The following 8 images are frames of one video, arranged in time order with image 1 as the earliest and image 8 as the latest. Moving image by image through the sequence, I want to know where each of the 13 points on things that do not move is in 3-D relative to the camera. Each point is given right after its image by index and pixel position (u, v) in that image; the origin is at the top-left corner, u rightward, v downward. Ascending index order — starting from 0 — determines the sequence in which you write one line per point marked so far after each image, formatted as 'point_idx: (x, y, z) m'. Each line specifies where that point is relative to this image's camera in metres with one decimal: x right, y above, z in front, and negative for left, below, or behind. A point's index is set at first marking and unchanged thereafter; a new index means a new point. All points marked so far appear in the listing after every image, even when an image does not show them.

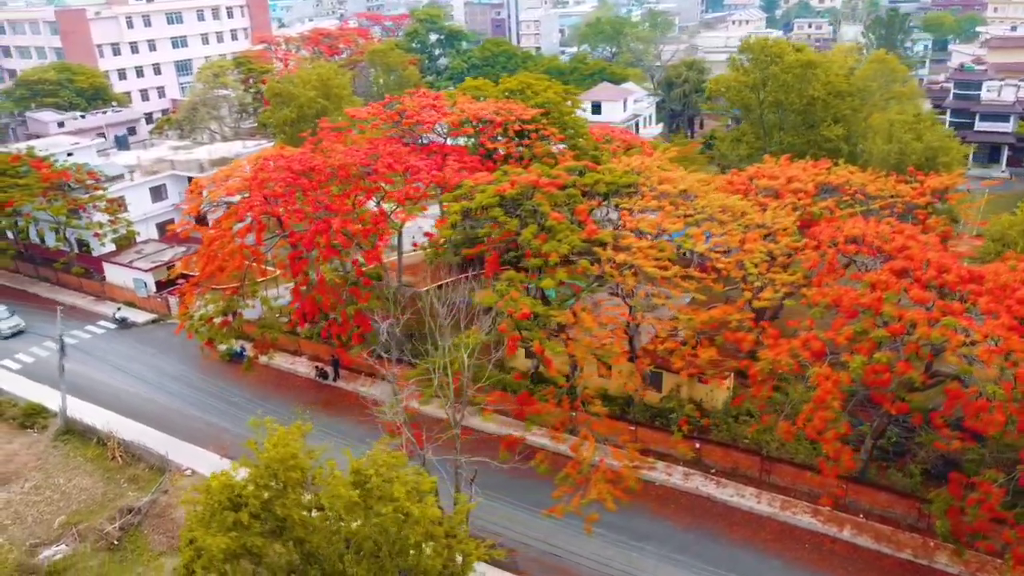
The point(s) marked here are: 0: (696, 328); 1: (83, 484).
0: (+3.2, -0.7, +13.9) m
1: (-9.3, -4.3, +17.9) m
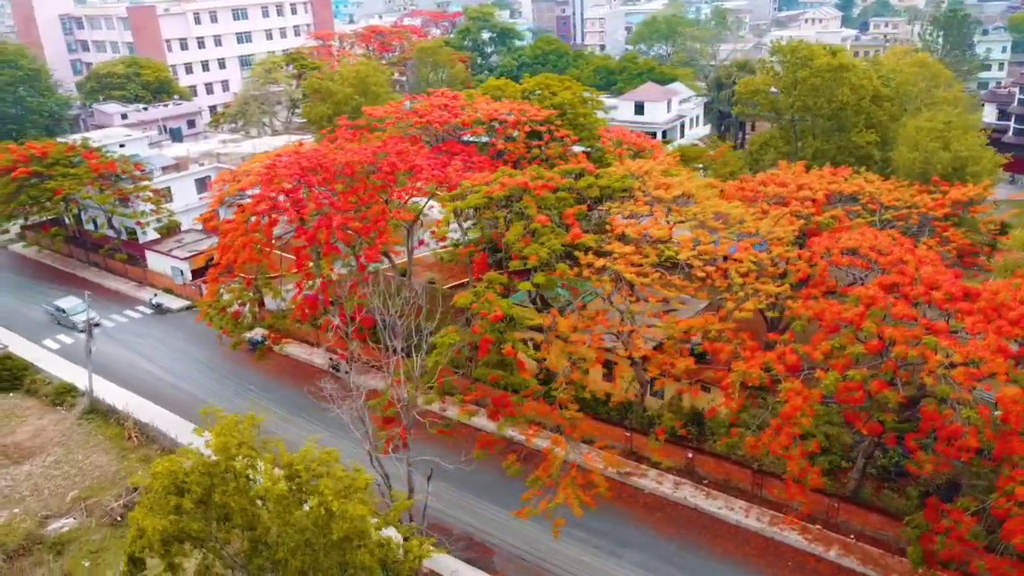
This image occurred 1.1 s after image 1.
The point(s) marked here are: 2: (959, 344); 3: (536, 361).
0: (+2.7, -0.8, +13.7) m
1: (-9.4, -4.0, +18.8) m
2: (+6.5, -0.8, +11.9) m
3: (+0.4, -1.3, +14.1) m
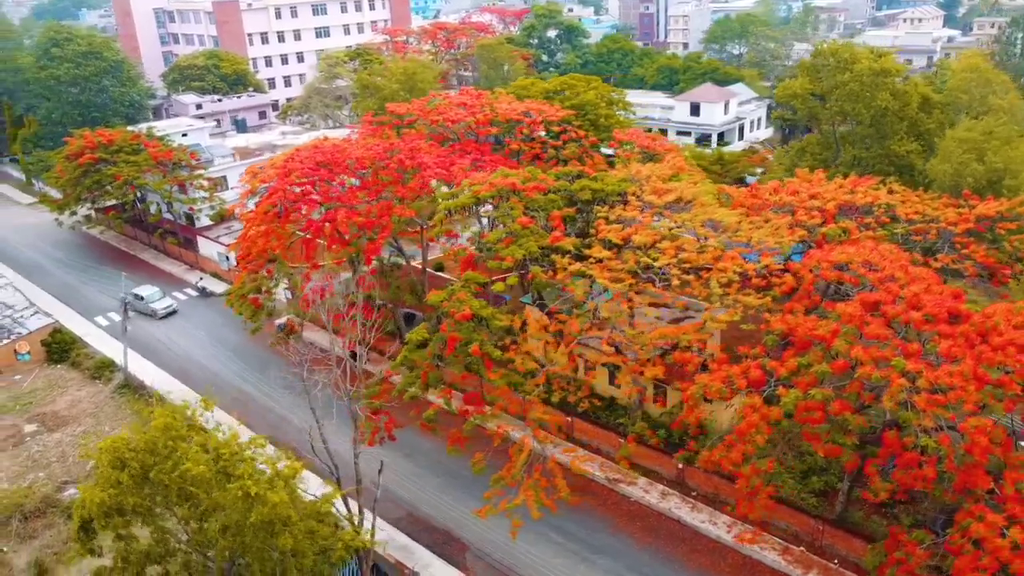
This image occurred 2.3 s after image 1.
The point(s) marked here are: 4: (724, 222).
0: (+2.2, -1.0, +13.5) m
1: (-9.5, -3.5, +19.9) m
2: (+5.8, -1.1, +11.3) m
3: (-0.1, -1.3, +14.1) m
4: (+3.9, +1.2, +15.2) m
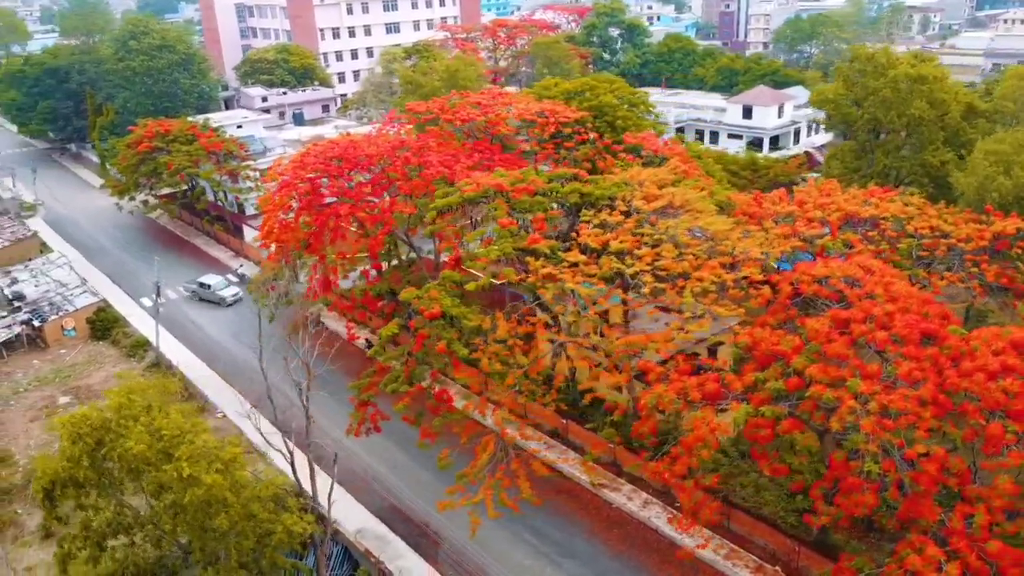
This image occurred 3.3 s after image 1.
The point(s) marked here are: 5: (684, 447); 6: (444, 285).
0: (+1.7, -1.1, +13.4) m
1: (-9.4, -3.1, +21.0) m
2: (+5.0, -1.4, +10.8) m
3: (-0.6, -1.3, +14.2) m
4: (+3.6, +1.1, +14.9) m
5: (+2.4, -2.2, +11.5) m
6: (-1.2, +0.1, +14.3) m
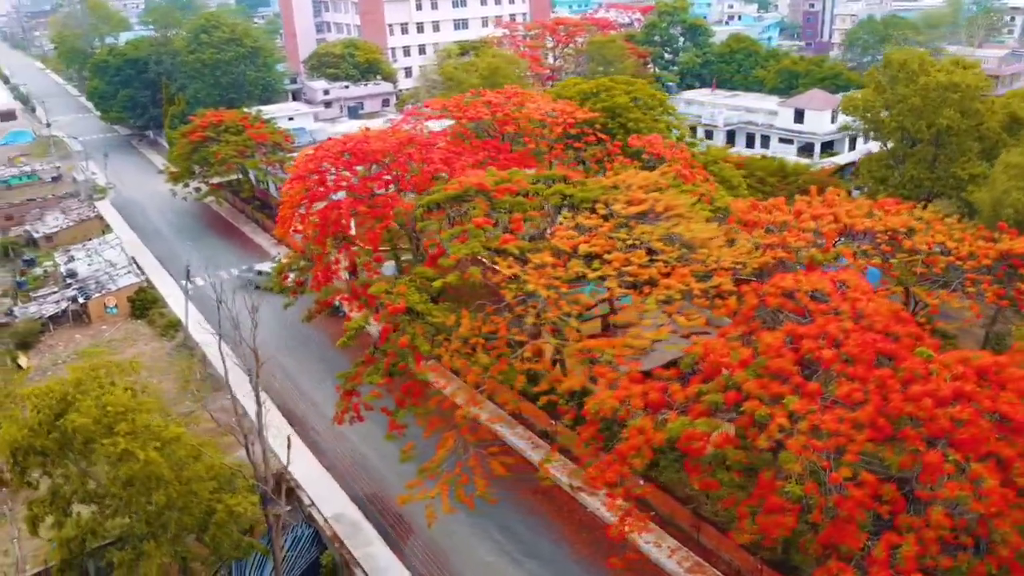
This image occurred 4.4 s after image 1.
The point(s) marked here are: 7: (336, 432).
0: (+1.0, -1.1, +13.4) m
1: (-9.4, -2.7, +22.0) m
2: (+4.0, -1.6, +10.5) m
3: (-1.2, -1.2, +14.4) m
4: (+3.2, +0.9, +14.7) m
5: (+1.5, -2.3, +11.4) m
6: (-1.7, +0.1, +14.5) m
7: (-4.1, -3.4, +19.0) m
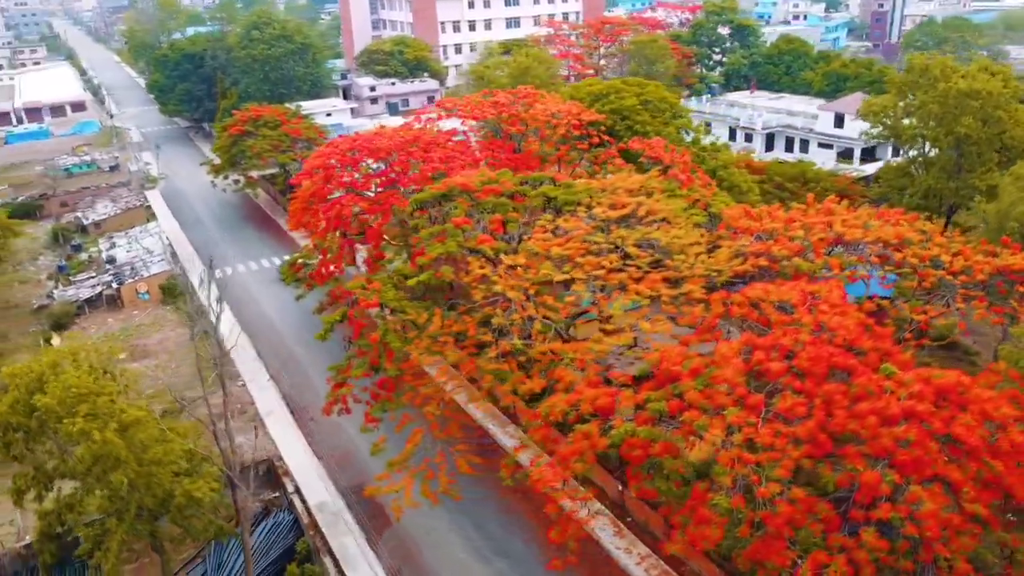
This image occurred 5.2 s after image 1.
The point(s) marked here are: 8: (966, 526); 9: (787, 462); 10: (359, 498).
0: (+0.4, -1.2, +13.4) m
1: (-9.3, -2.3, +22.9) m
2: (+3.1, -1.7, +10.3) m
3: (-1.7, -1.2, +14.7) m
4: (+2.7, +0.8, +14.5) m
5: (+0.7, -2.4, +11.4) m
6: (-2.2, +0.2, +14.8) m
7: (-4.3, -3.2, +19.5) m
8: (+5.6, -2.9, +10.0) m
9: (+3.3, -2.1, +9.8) m
10: (-3.2, -4.3, +16.8) m
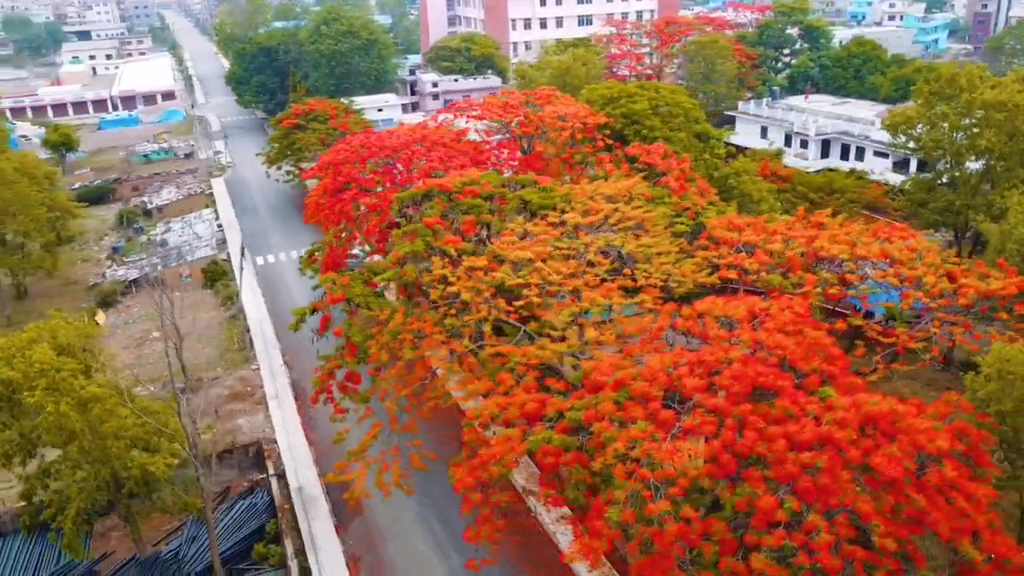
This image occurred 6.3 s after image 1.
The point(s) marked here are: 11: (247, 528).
0: (-0.5, -1.2, +13.6) m
1: (-9.1, -1.9, +24.1) m
2: (+1.9, -1.9, +10.2) m
3: (-2.4, -1.1, +15.0) m
4: (+2.1, +0.6, +14.4) m
5: (-0.4, -2.5, +11.6) m
6: (-2.8, +0.3, +15.2) m
7: (-4.5, -3.0, +20.1) m
8: (+4.2, -3.2, +9.6) m
9: (+2.0, -2.3, +9.7) m
10: (-3.8, -4.2, +17.4) m
11: (-5.2, -4.7, +16.0) m
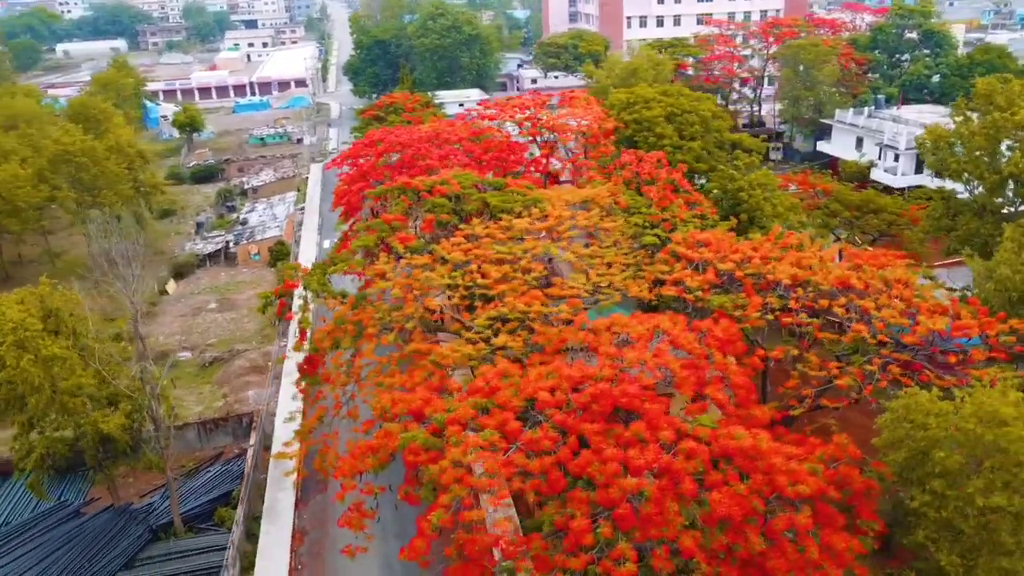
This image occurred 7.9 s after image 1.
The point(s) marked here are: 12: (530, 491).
0: (-1.8, -1.2, +13.9) m
1: (-8.4, -1.2, +25.8) m
2: (-0.1, -2.1, +10.2) m
3: (-3.4, -1.0, +15.7) m
4: (+1.0, +0.5, +14.3) m
5: (-2.2, -2.4, +12.0) m
6: (-3.6, +0.5, +15.9) m
7: (-4.7, -2.7, +21.1) m
8: (+2.0, -3.5, +9.2) m
9: (-0.1, -2.4, +9.7) m
10: (-4.6, -3.9, +18.3) m
11: (-6.2, -4.3, +17.2) m
12: (+0.2, -2.5, +9.8) m
